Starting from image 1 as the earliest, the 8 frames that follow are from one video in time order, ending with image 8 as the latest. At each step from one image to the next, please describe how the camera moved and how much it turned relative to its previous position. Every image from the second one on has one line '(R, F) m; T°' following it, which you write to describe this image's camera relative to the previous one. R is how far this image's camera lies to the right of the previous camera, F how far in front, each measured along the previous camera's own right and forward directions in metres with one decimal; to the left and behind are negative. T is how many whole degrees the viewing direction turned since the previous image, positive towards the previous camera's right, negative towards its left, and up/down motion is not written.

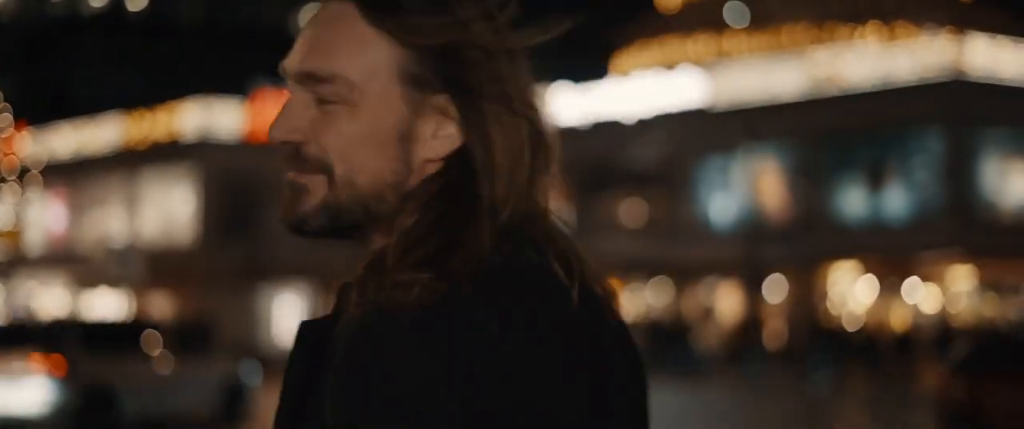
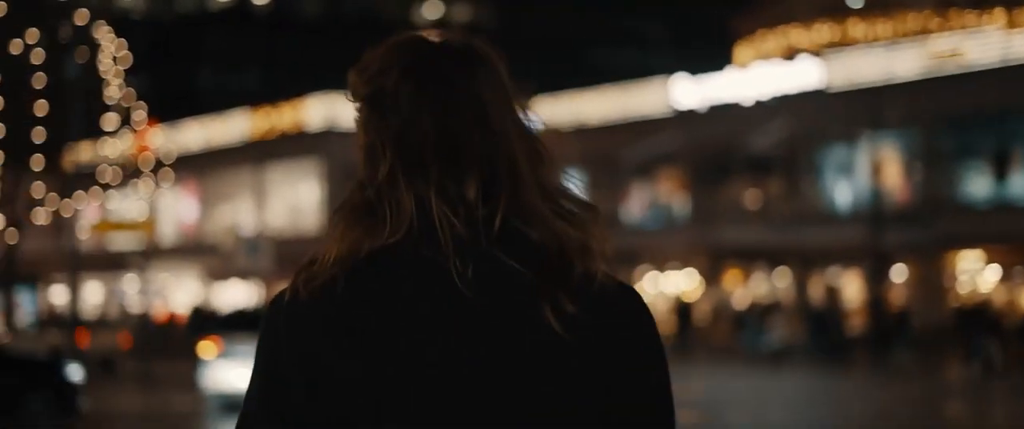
(+0.2, -0.3) m; -5°
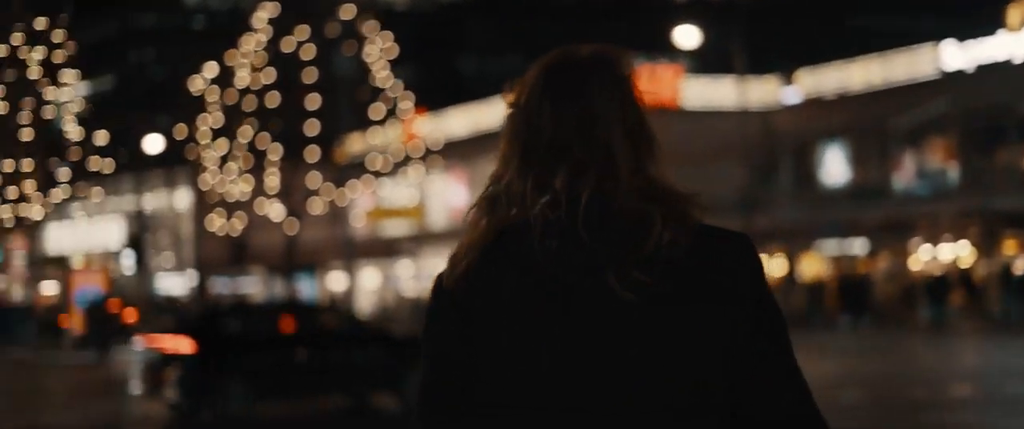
(+0.2, -0.2) m; -10°
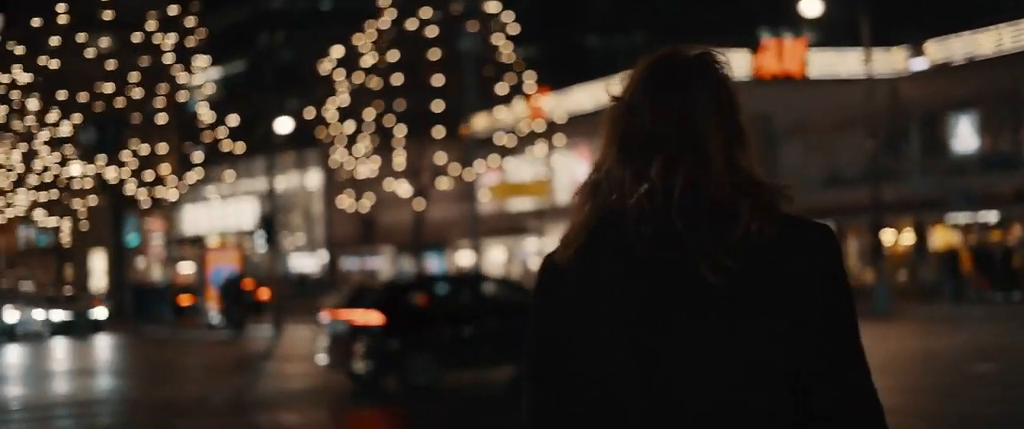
(+0.2, -0.3) m; -5°
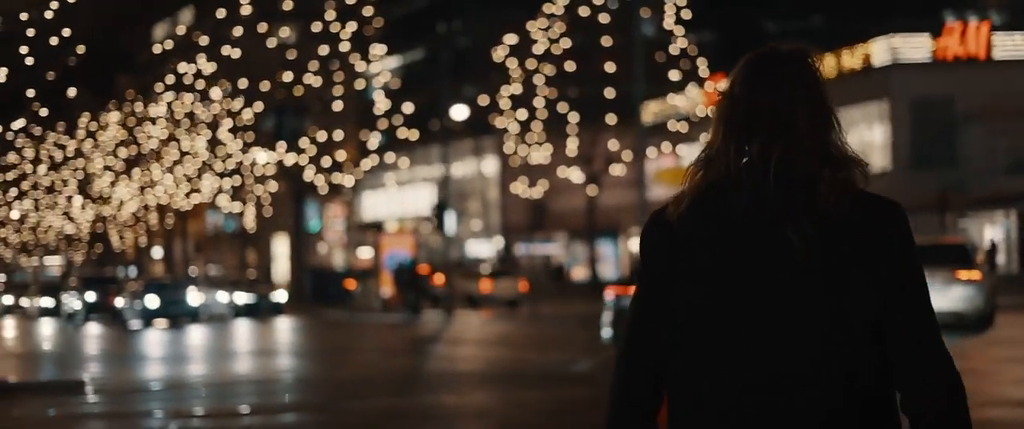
(+0.7, -0.1) m; -7°
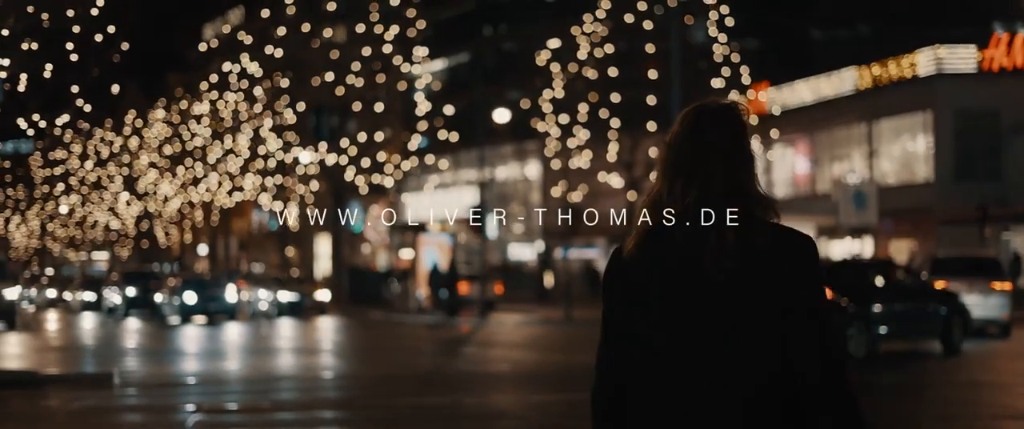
(+0.6, -0.1) m; -2°
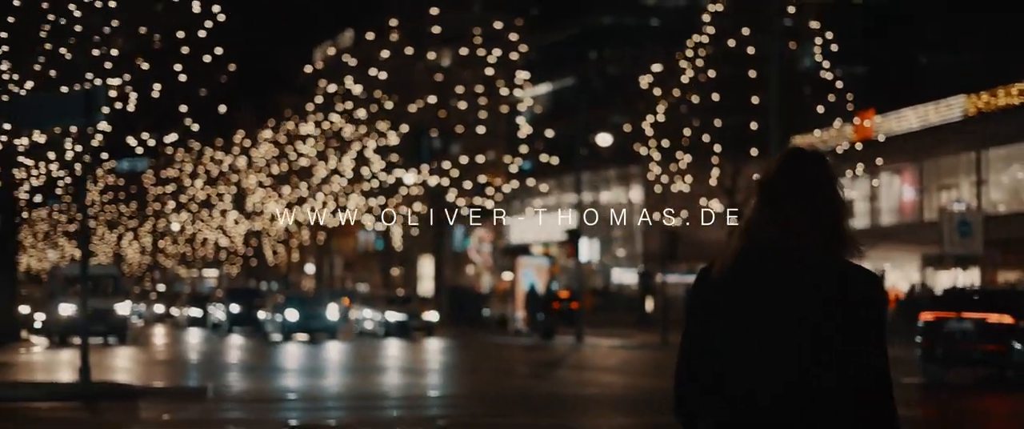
(+0.6, -0.2) m; -4°
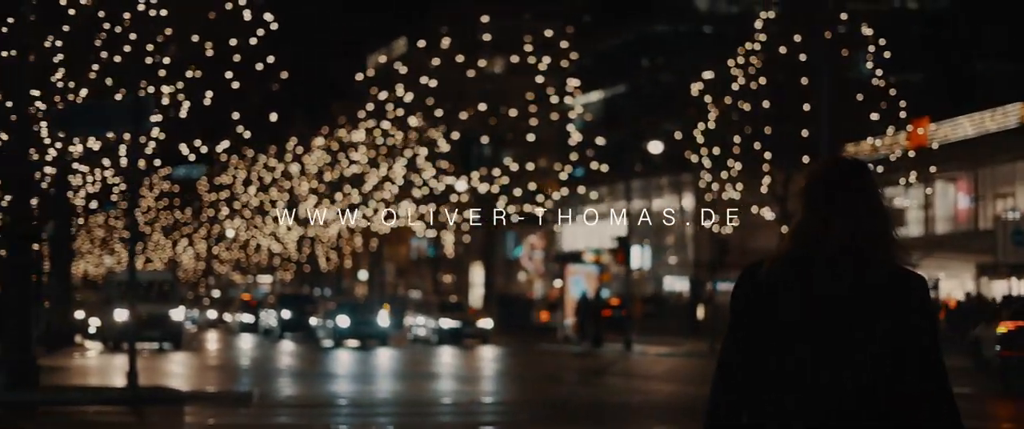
(+0.3, 0.0) m; -2°
